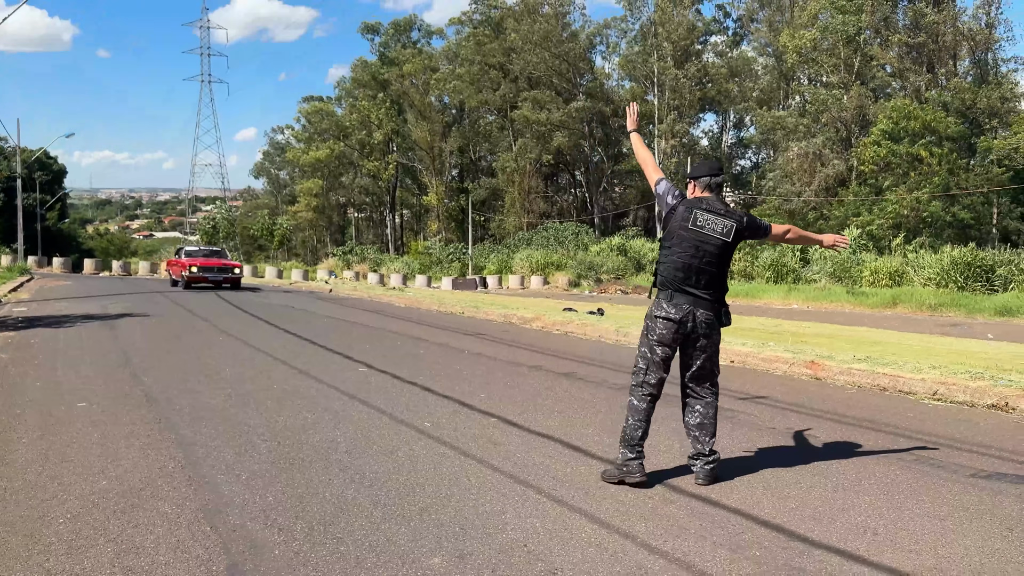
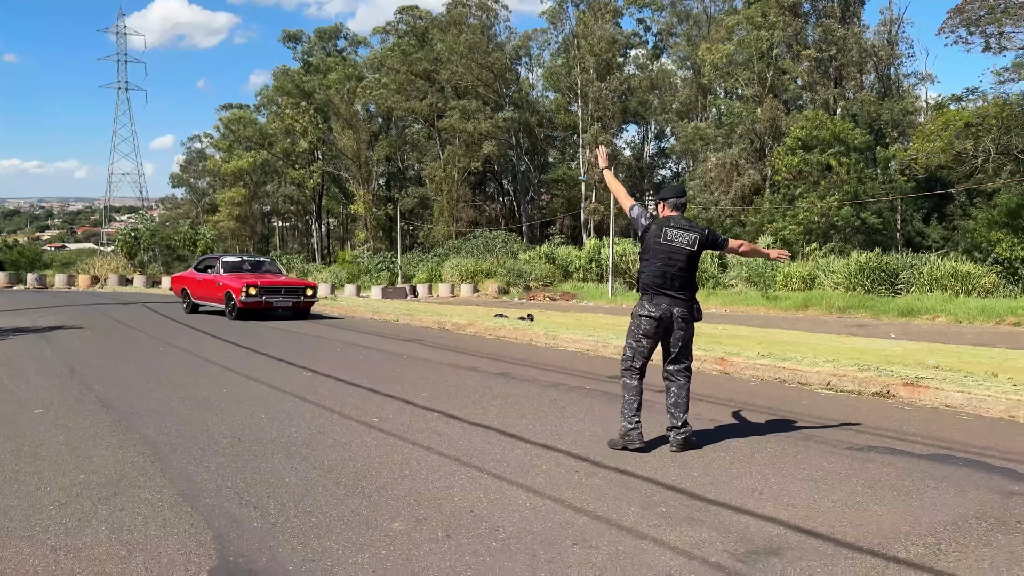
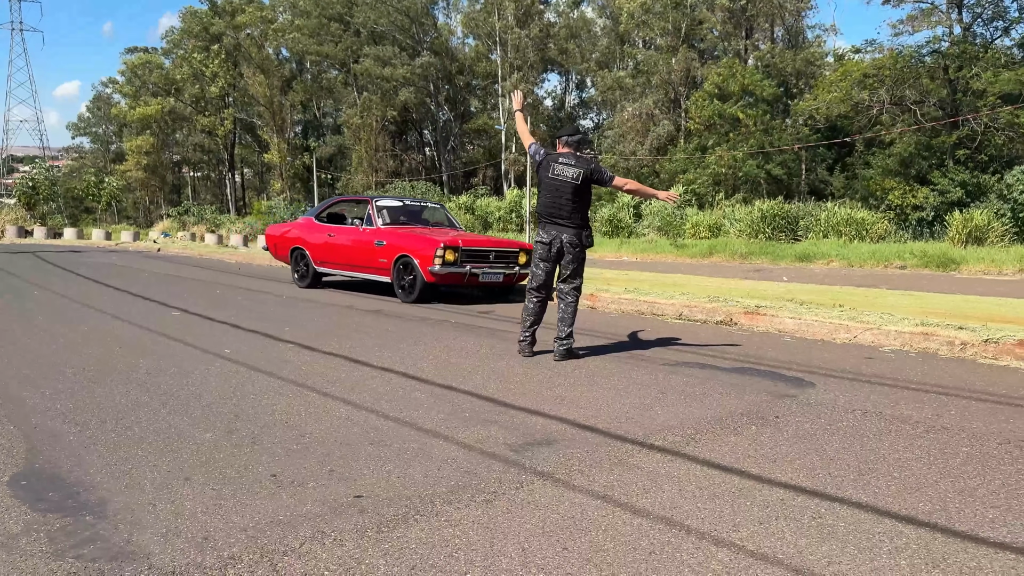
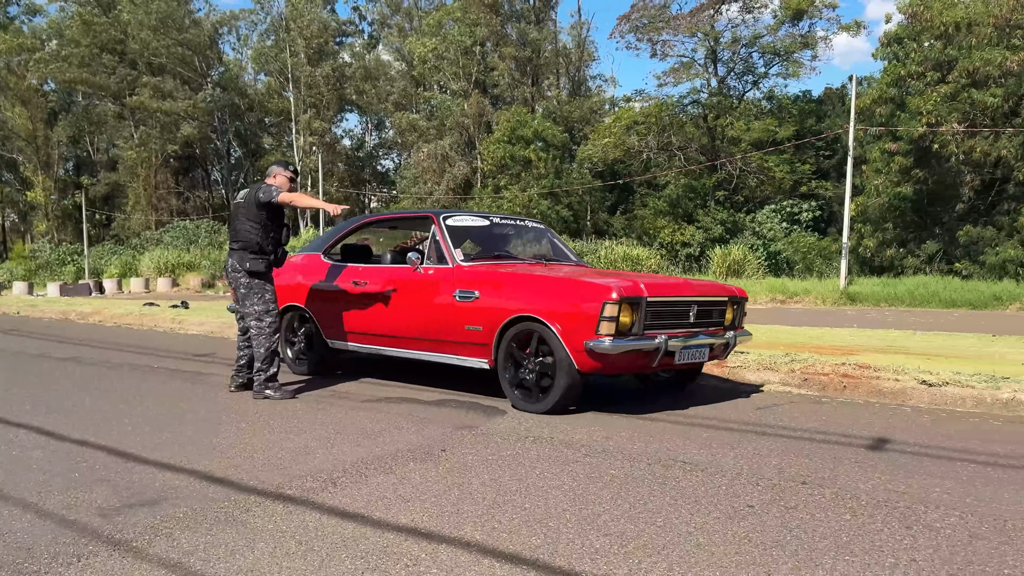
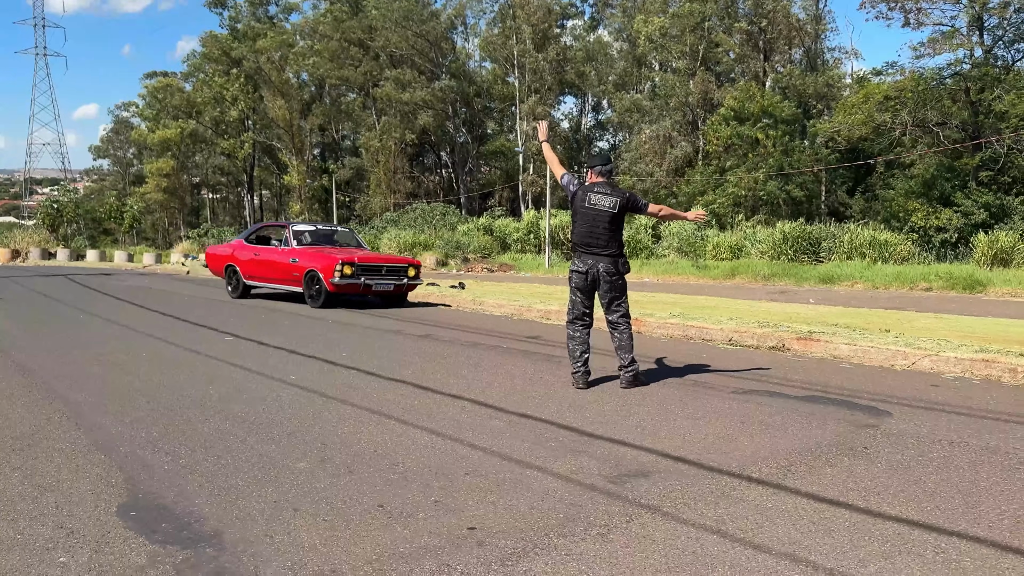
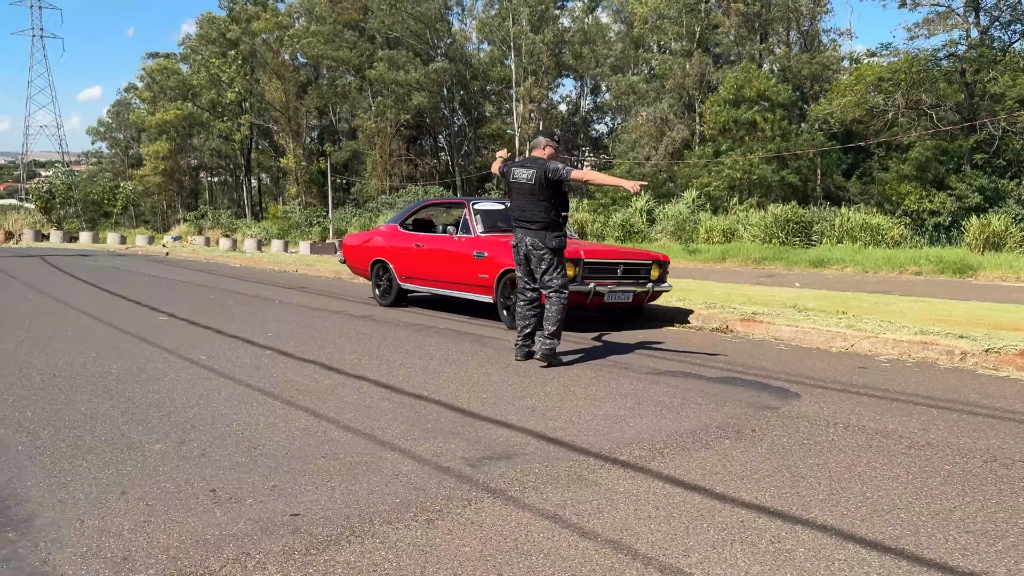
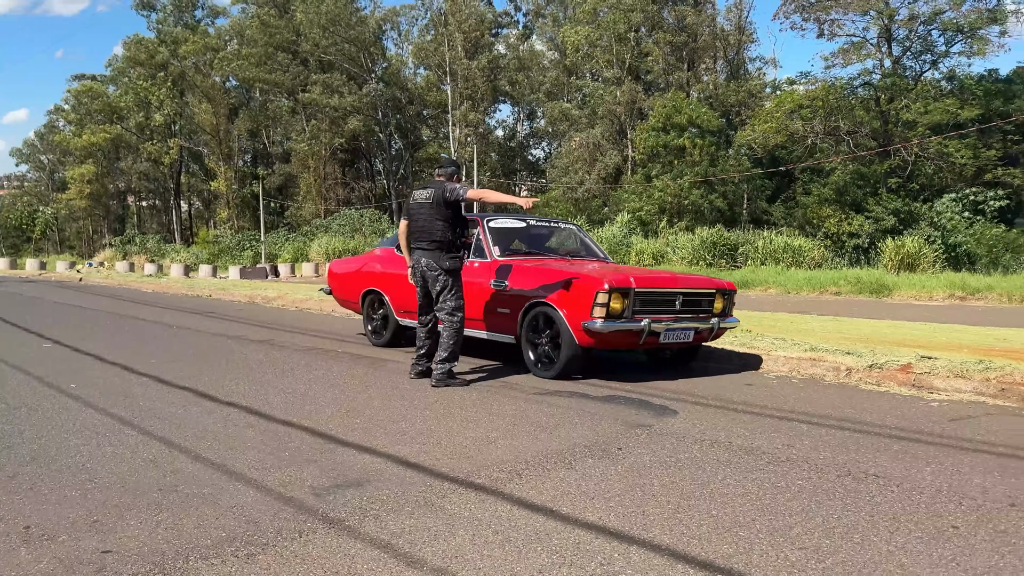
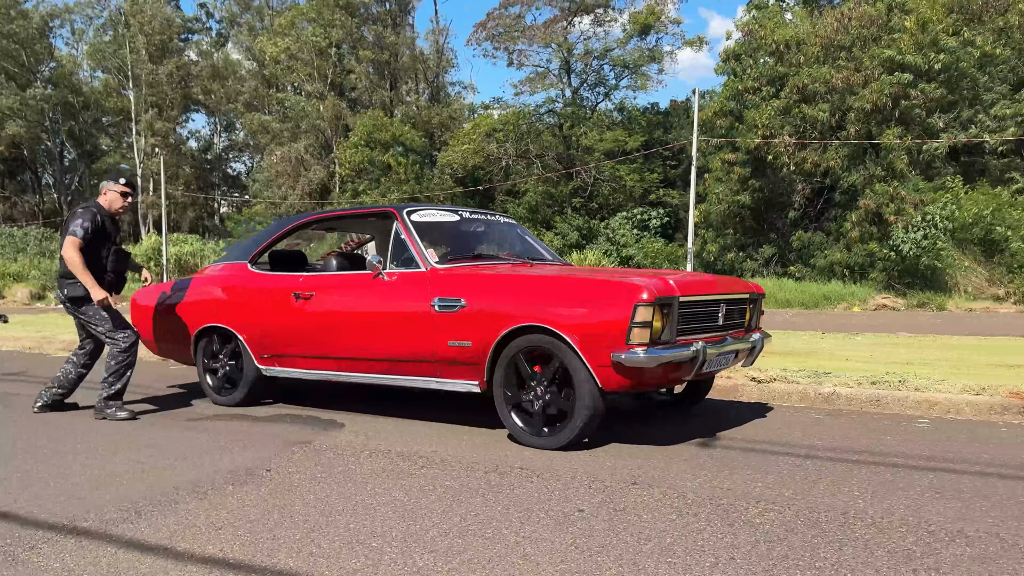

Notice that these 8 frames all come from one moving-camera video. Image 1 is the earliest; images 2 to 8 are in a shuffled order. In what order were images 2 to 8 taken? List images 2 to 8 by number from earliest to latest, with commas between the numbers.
2, 5, 3, 6, 7, 4, 8
